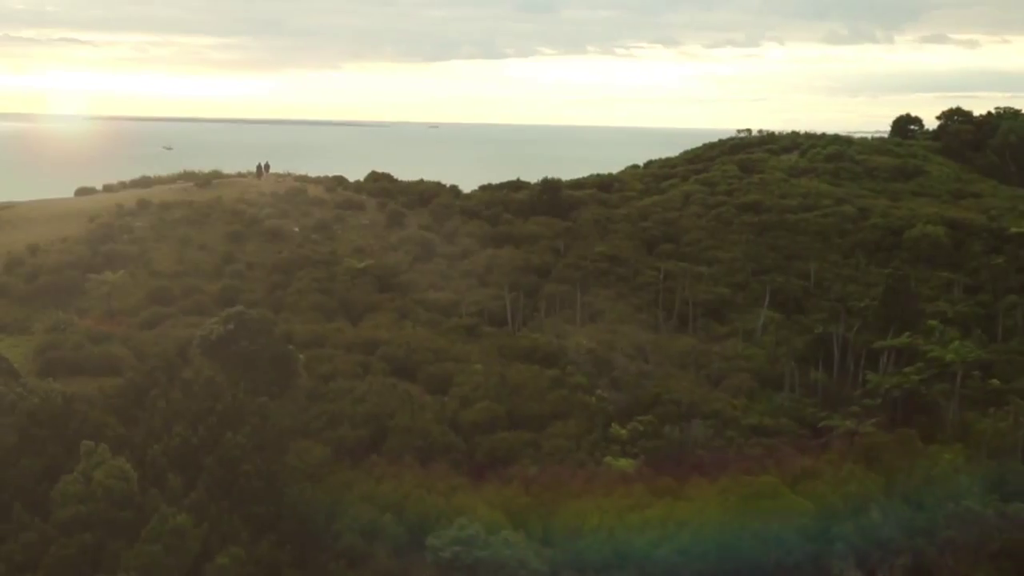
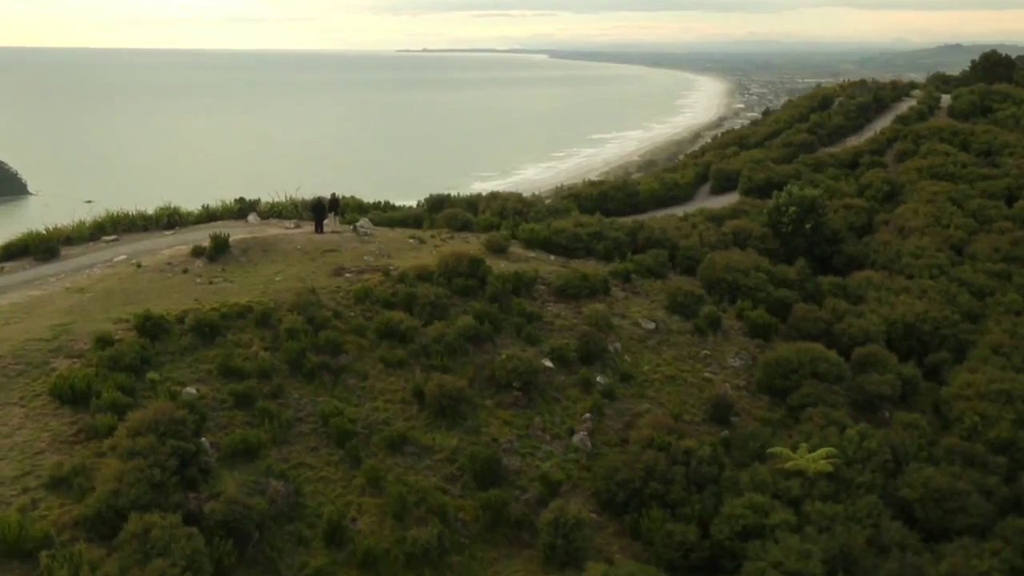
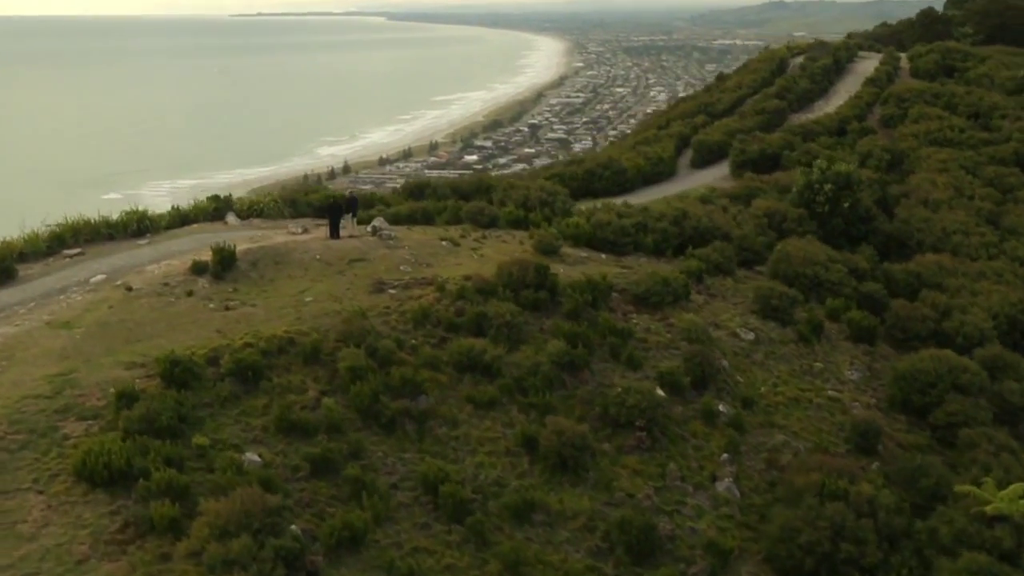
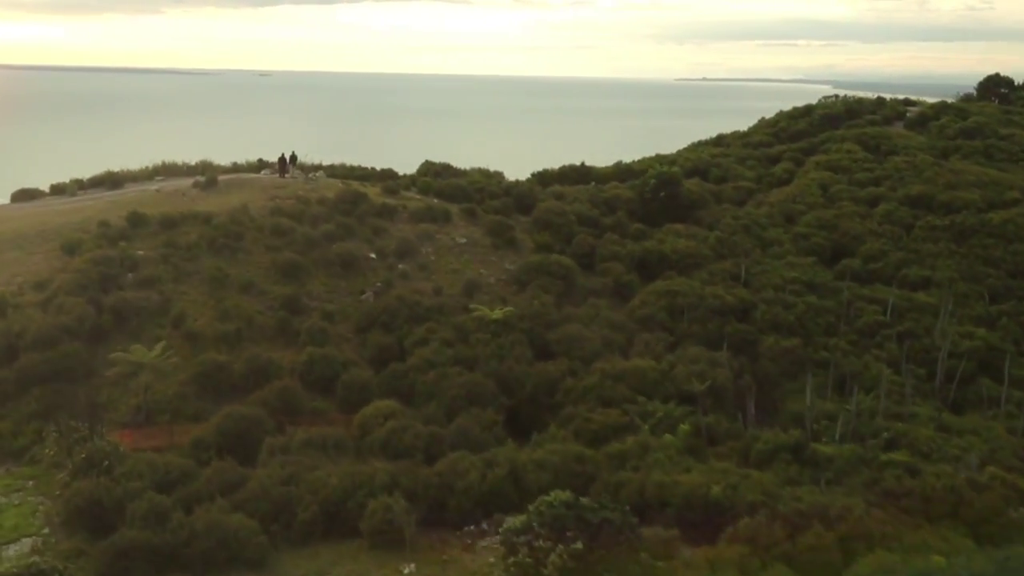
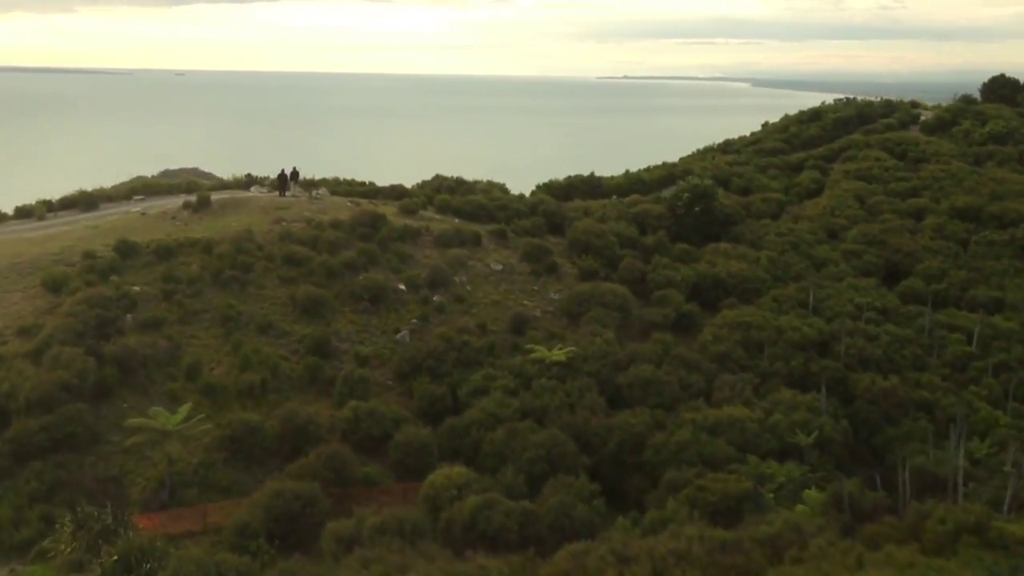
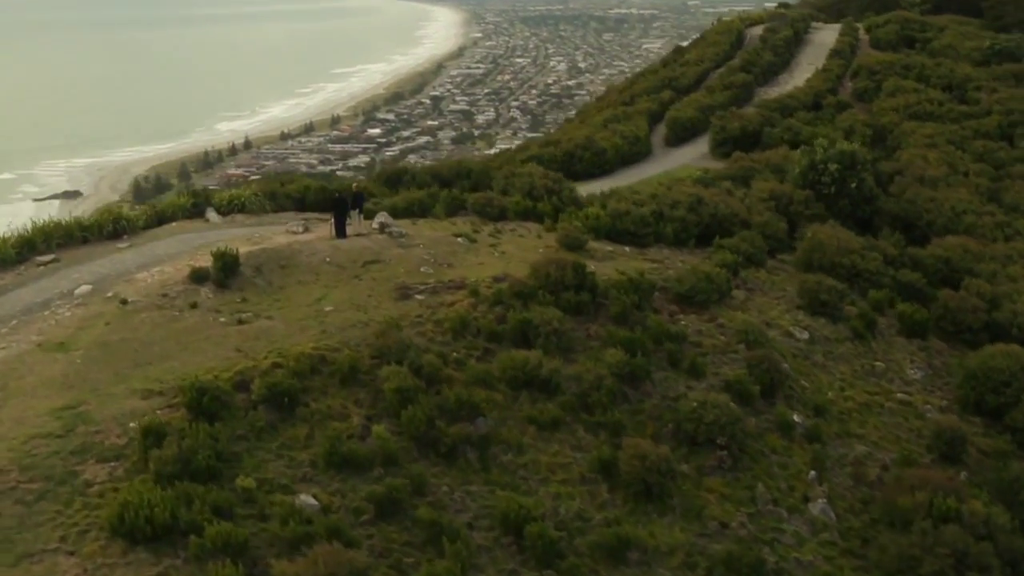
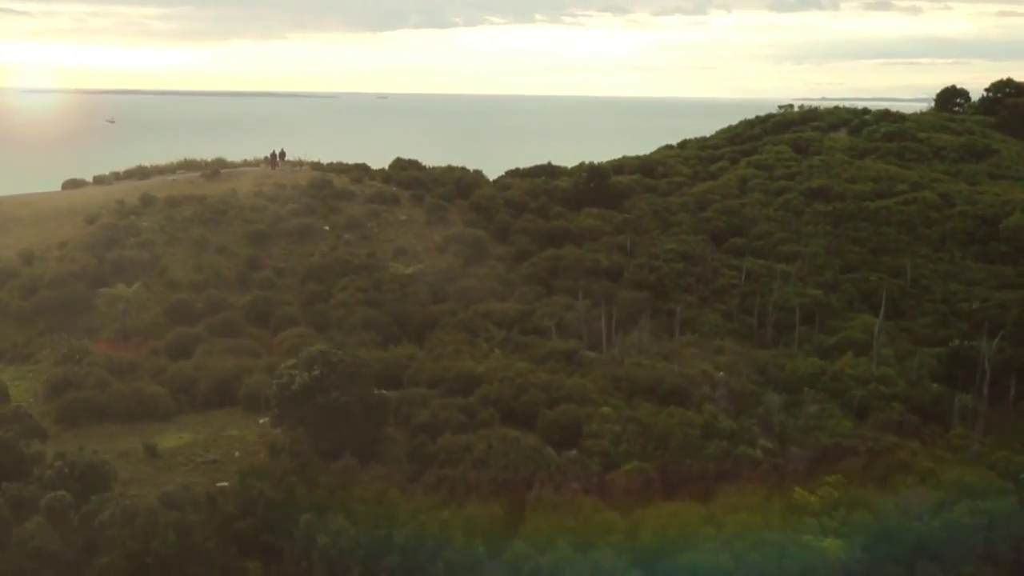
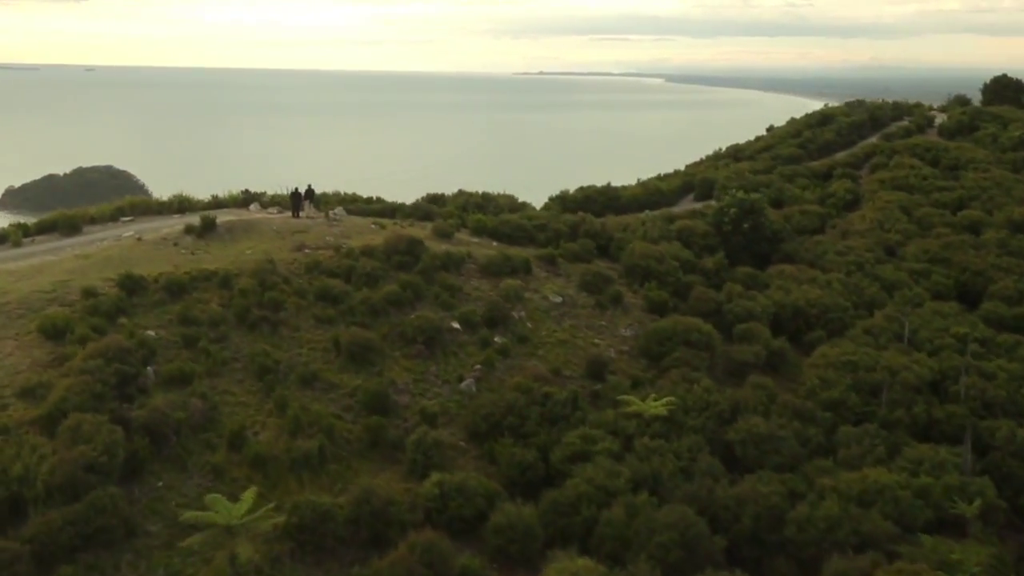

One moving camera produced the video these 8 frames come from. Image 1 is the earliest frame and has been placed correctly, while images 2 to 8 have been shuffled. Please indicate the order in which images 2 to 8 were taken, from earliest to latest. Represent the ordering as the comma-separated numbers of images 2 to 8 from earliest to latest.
7, 4, 5, 8, 2, 3, 6
